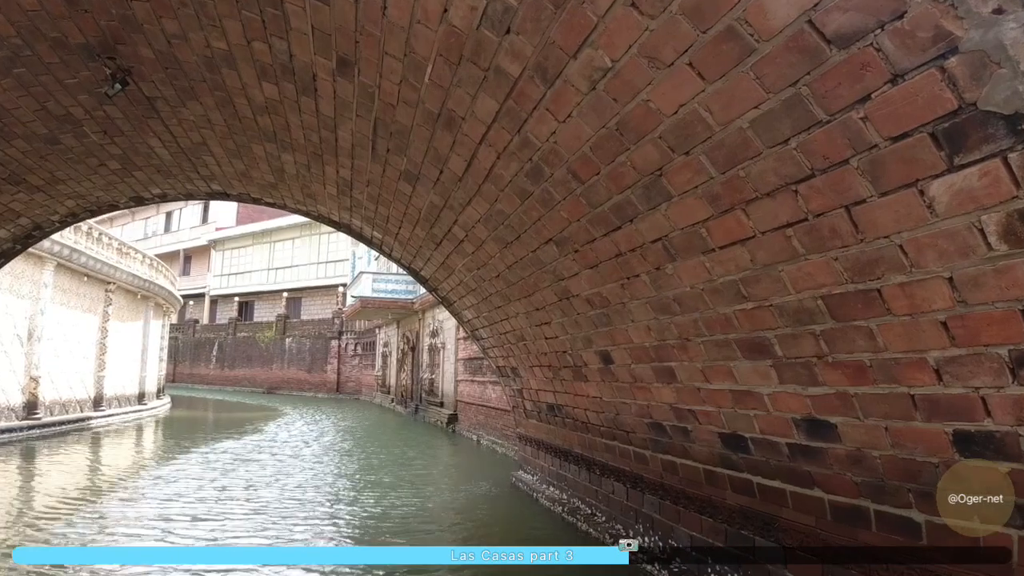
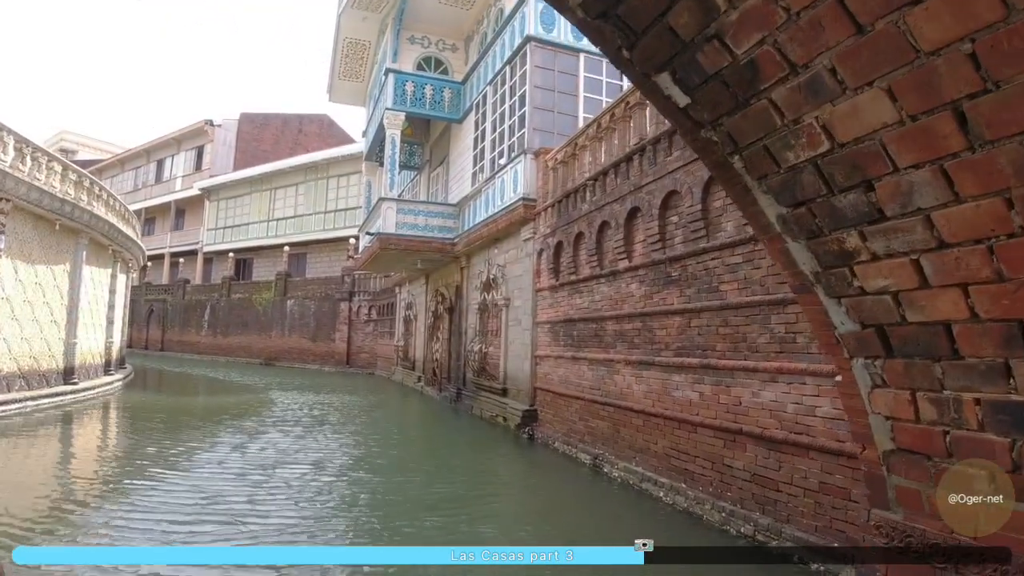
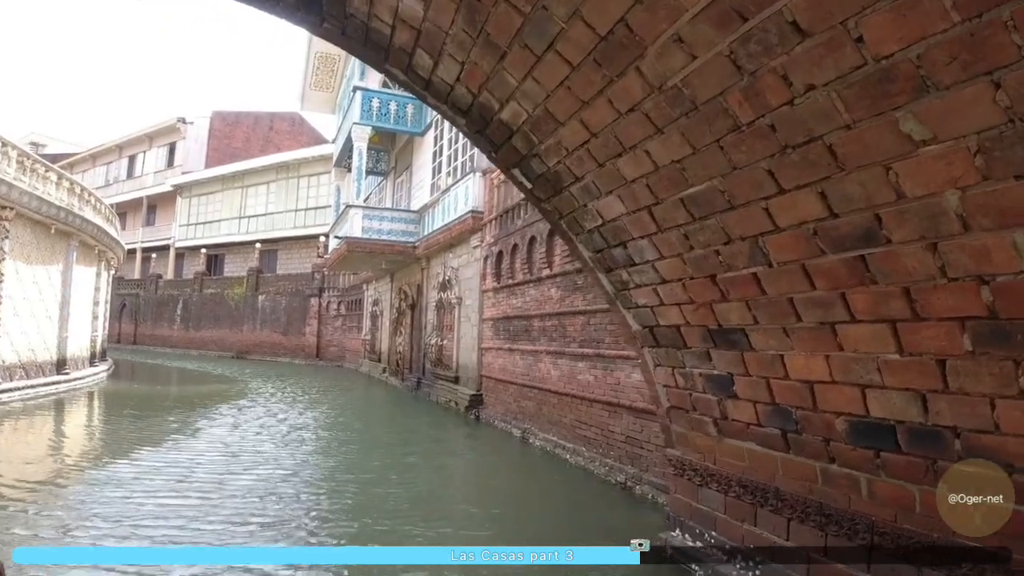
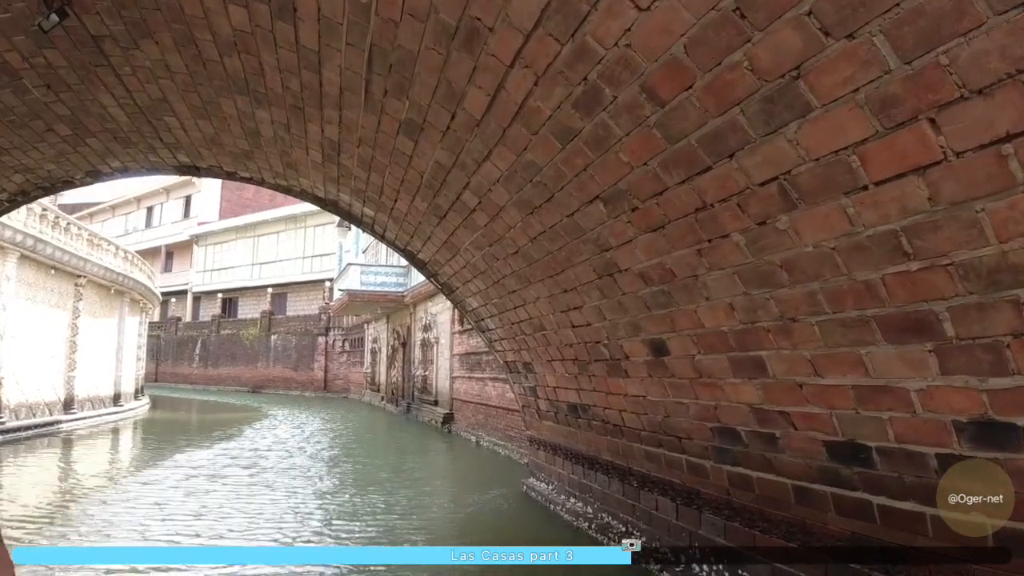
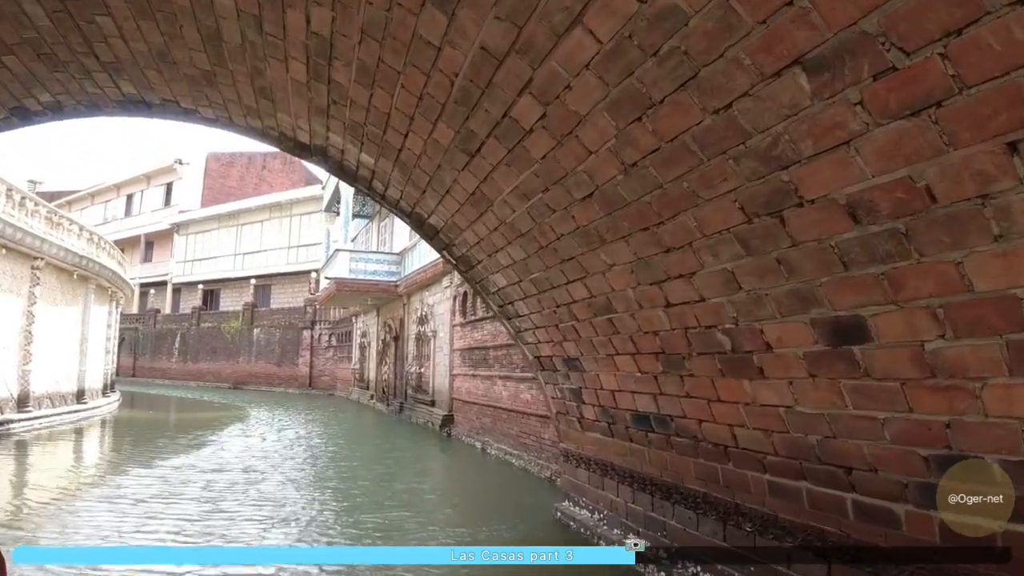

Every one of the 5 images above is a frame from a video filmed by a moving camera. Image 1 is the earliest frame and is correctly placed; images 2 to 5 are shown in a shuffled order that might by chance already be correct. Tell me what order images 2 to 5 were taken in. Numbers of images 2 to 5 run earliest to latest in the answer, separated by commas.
4, 5, 3, 2
